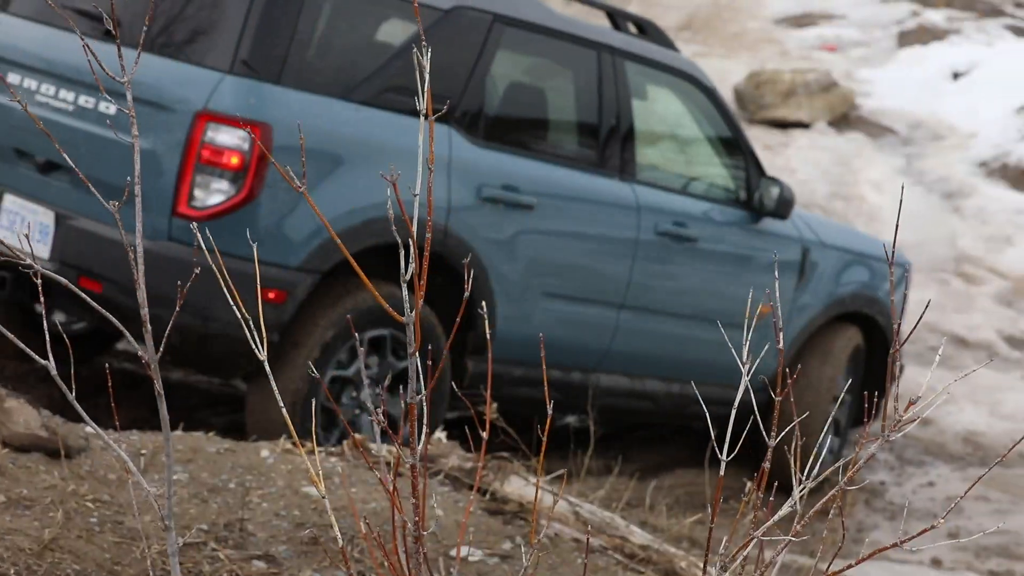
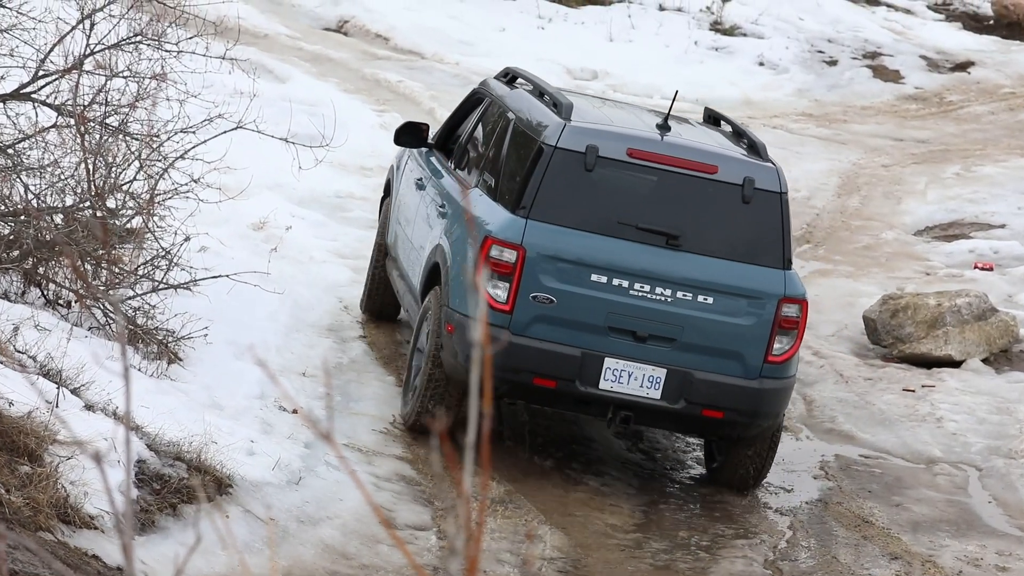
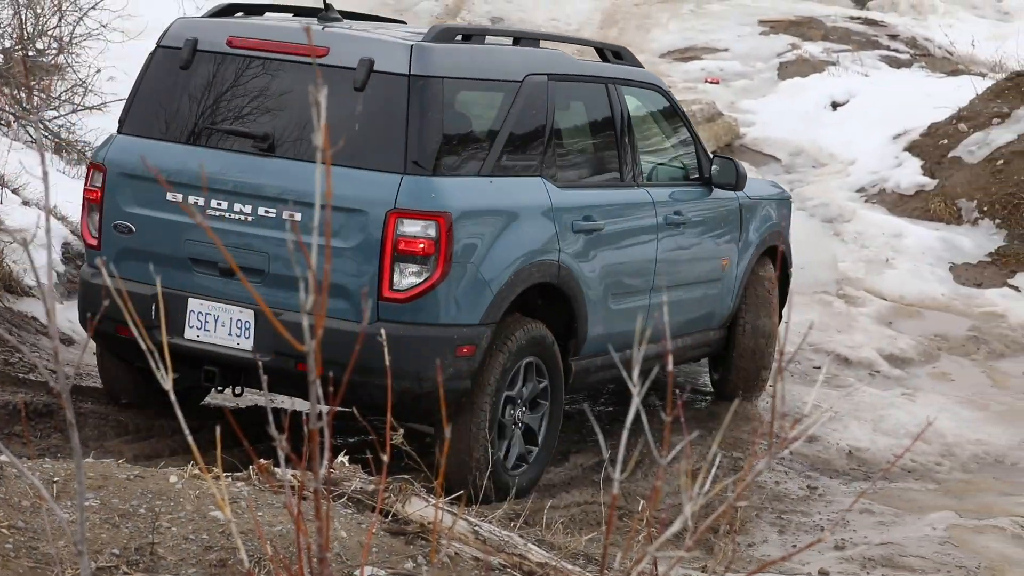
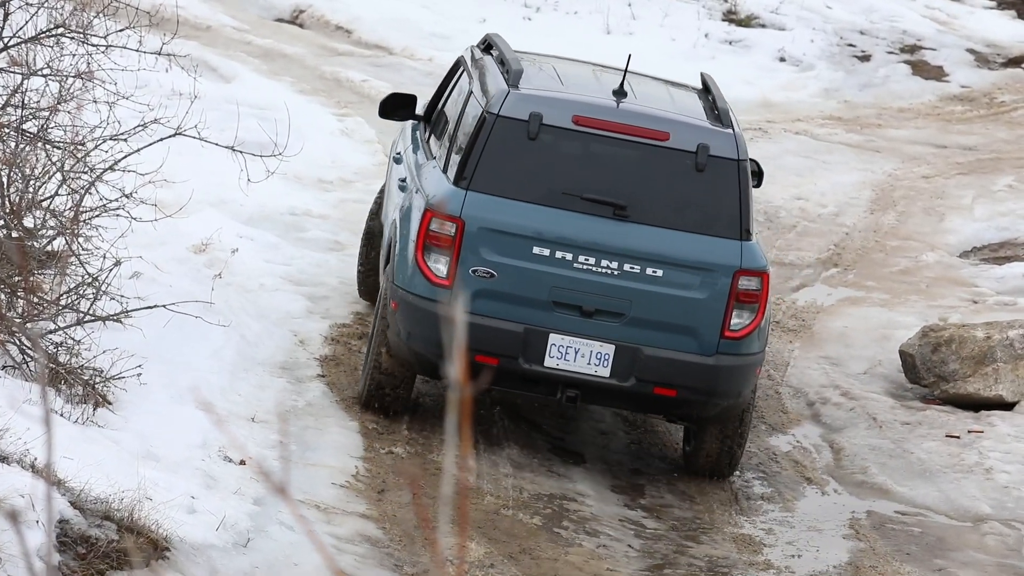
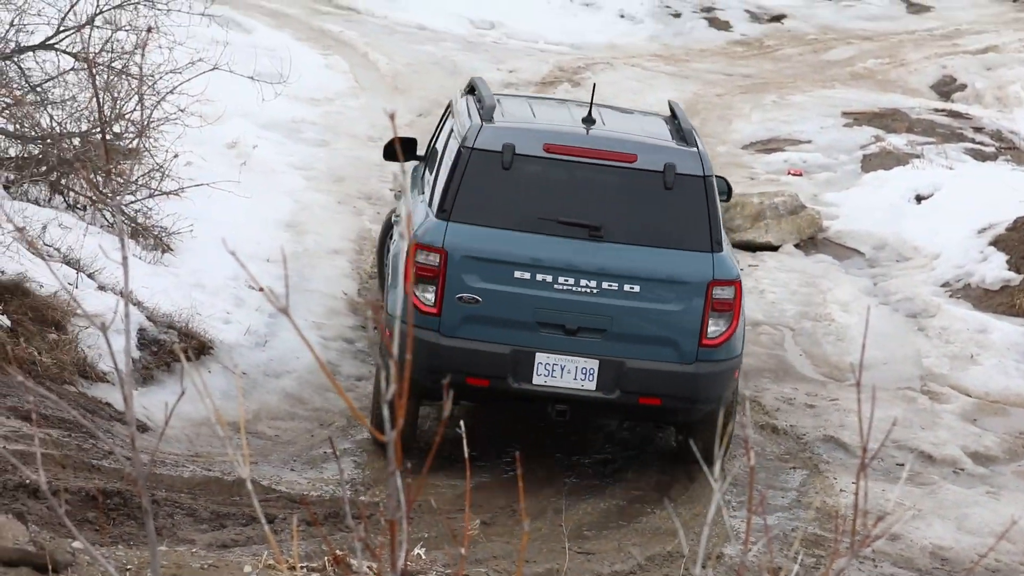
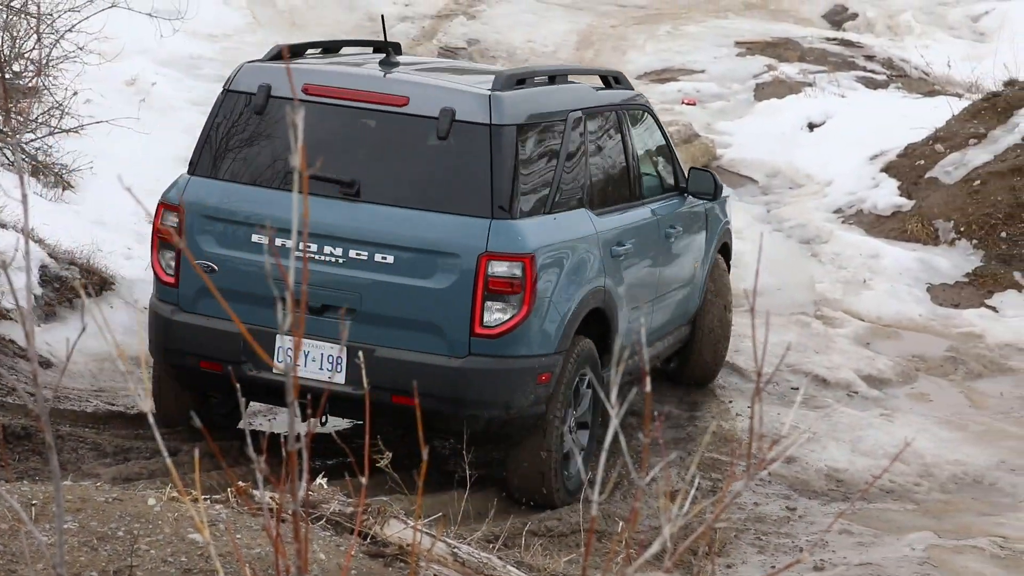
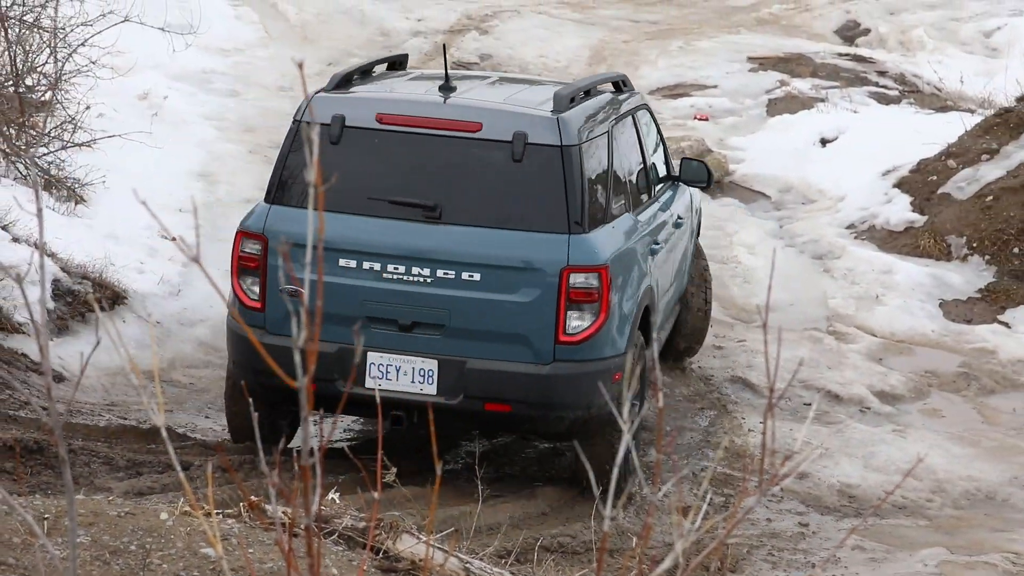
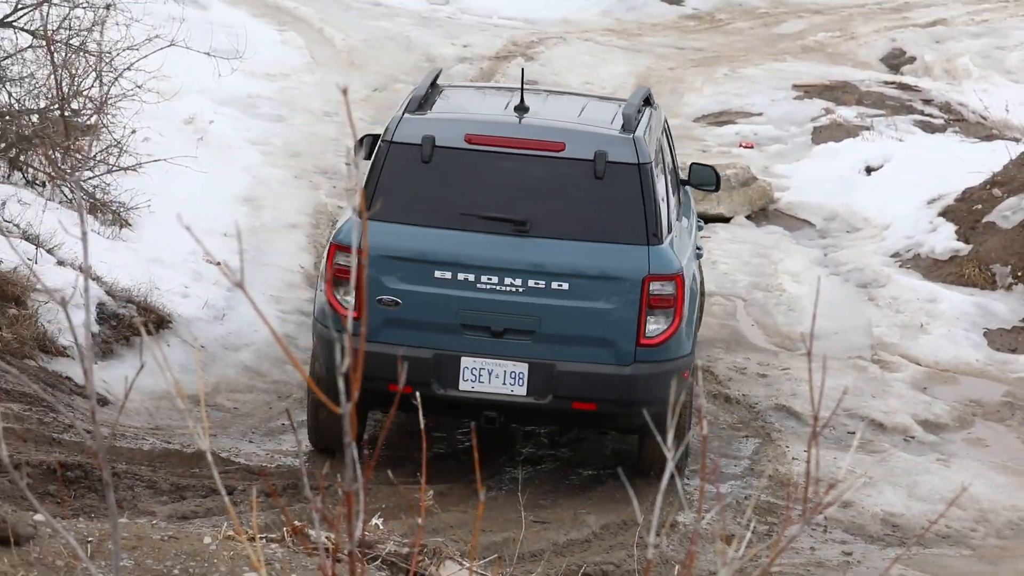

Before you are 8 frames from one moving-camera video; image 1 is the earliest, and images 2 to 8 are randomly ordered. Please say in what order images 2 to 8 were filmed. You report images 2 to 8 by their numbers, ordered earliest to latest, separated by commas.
3, 6, 7, 8, 5, 2, 4
